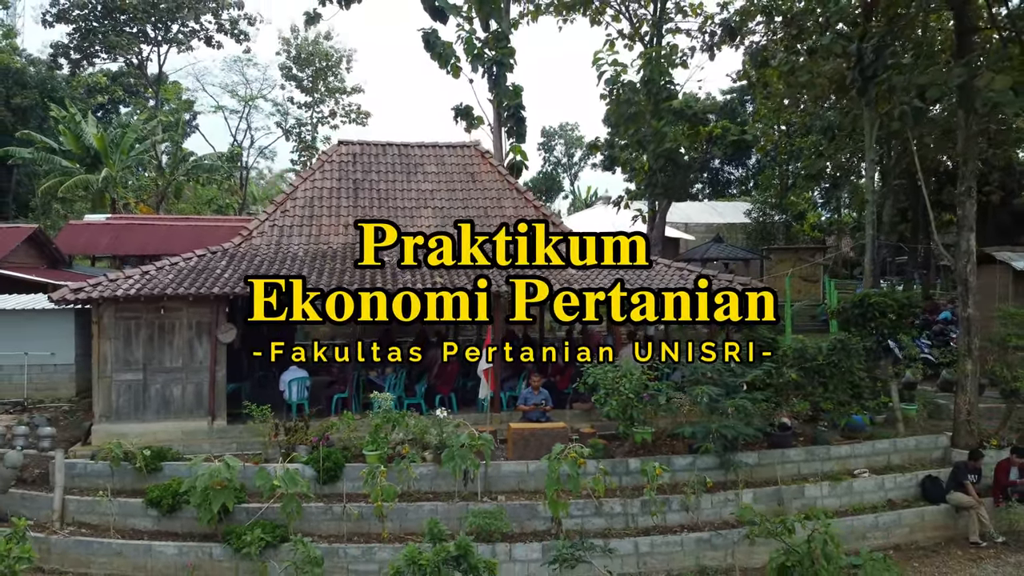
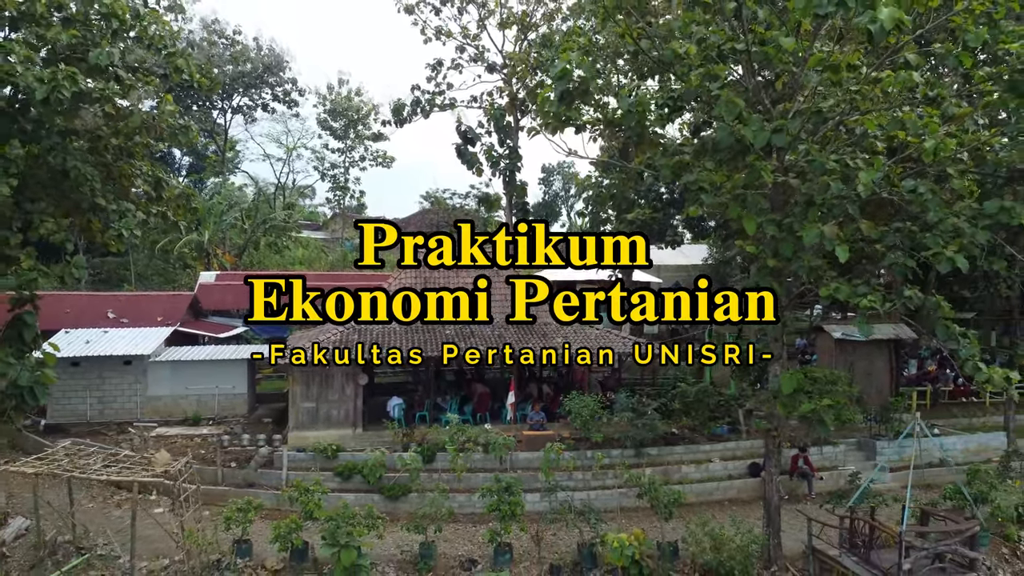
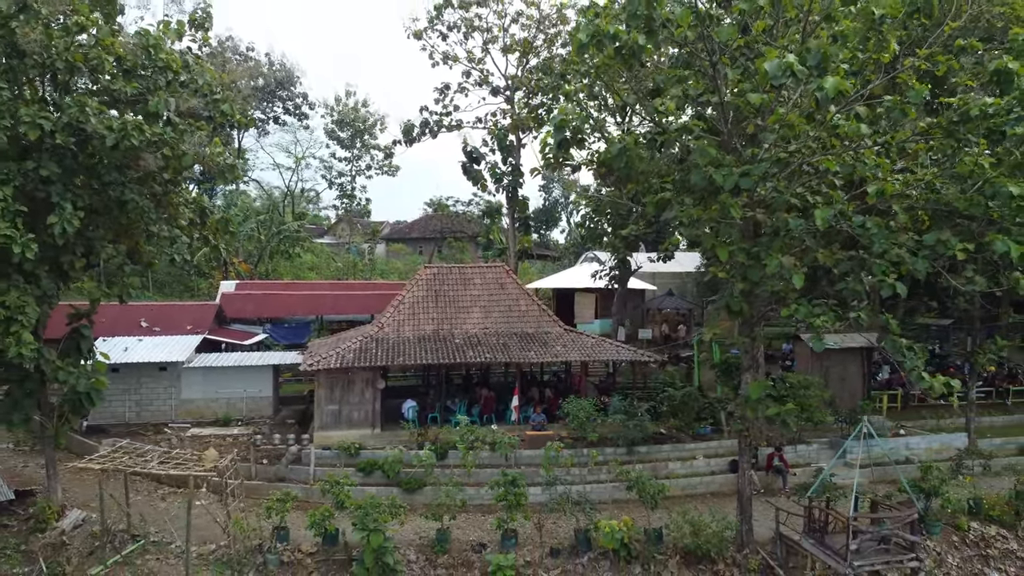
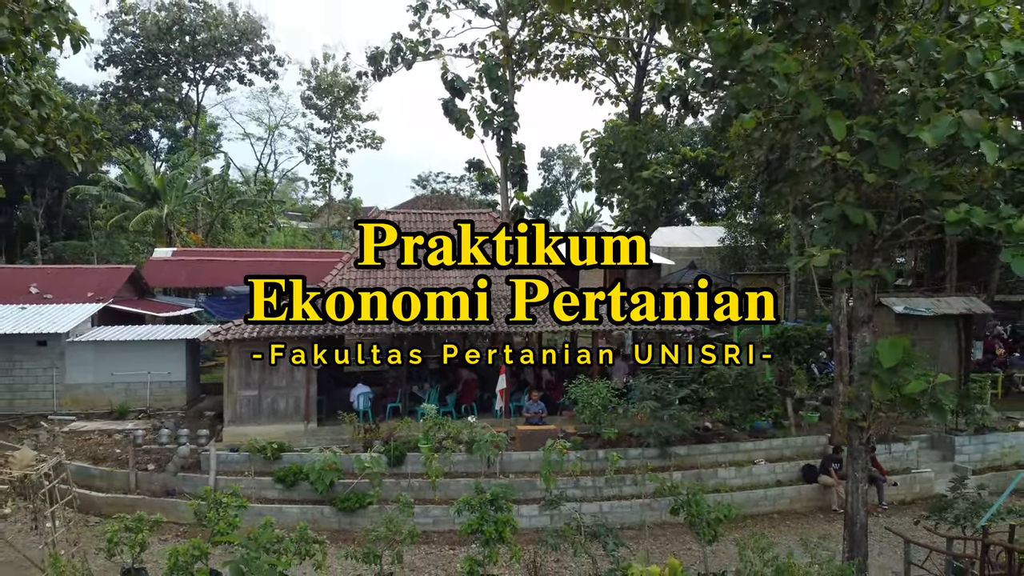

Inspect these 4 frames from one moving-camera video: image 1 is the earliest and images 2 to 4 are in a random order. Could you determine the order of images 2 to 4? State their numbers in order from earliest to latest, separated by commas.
4, 2, 3
